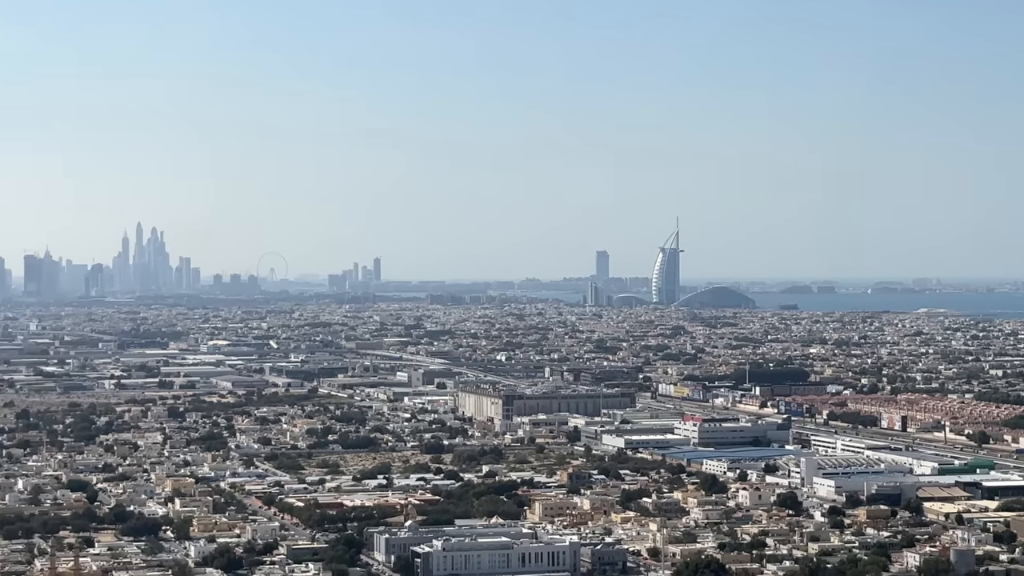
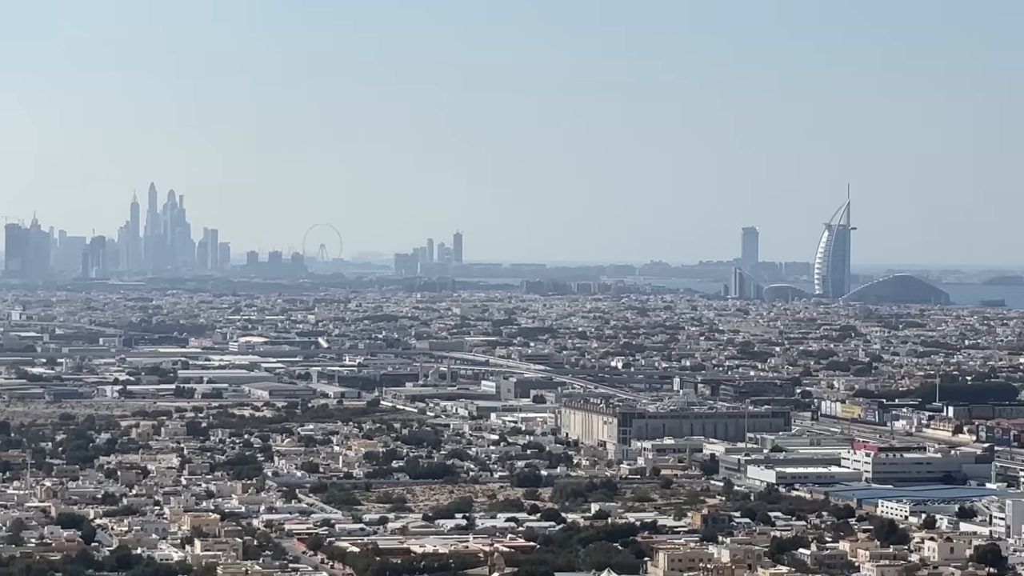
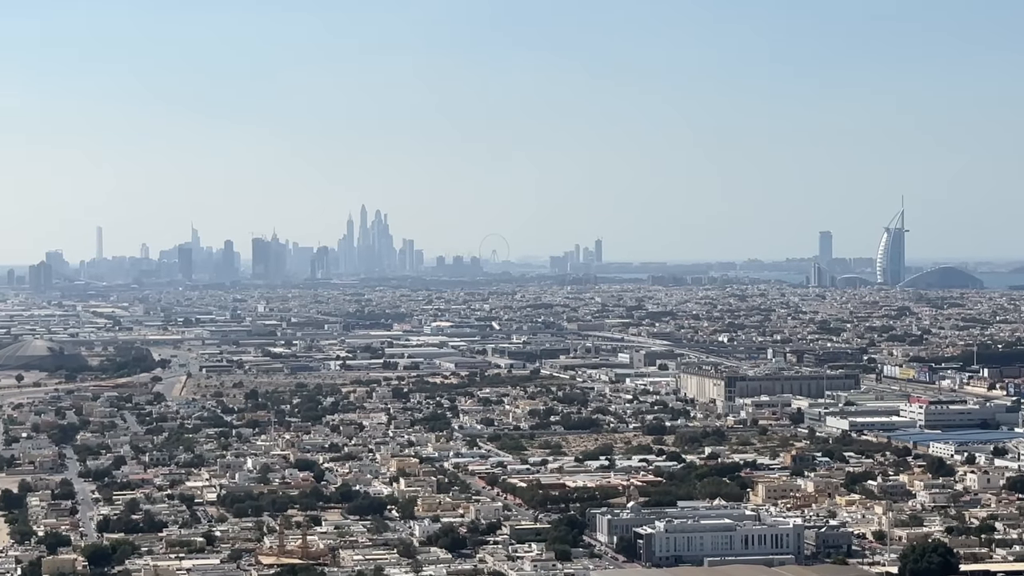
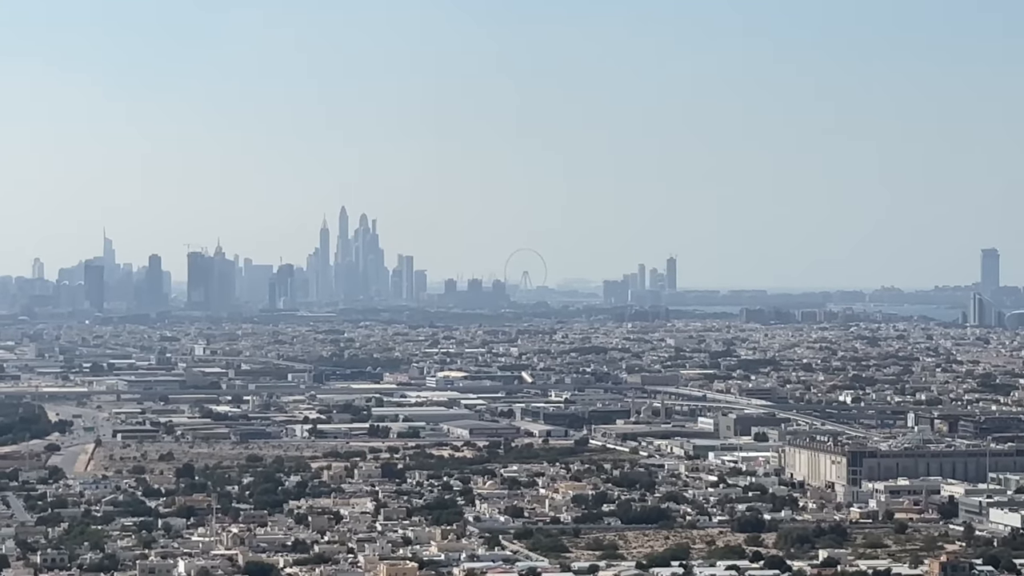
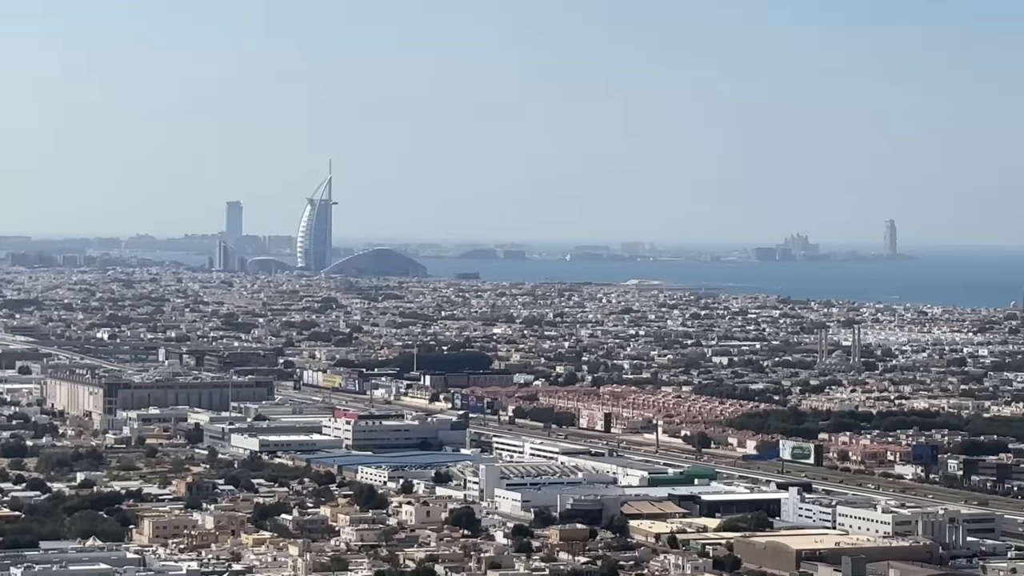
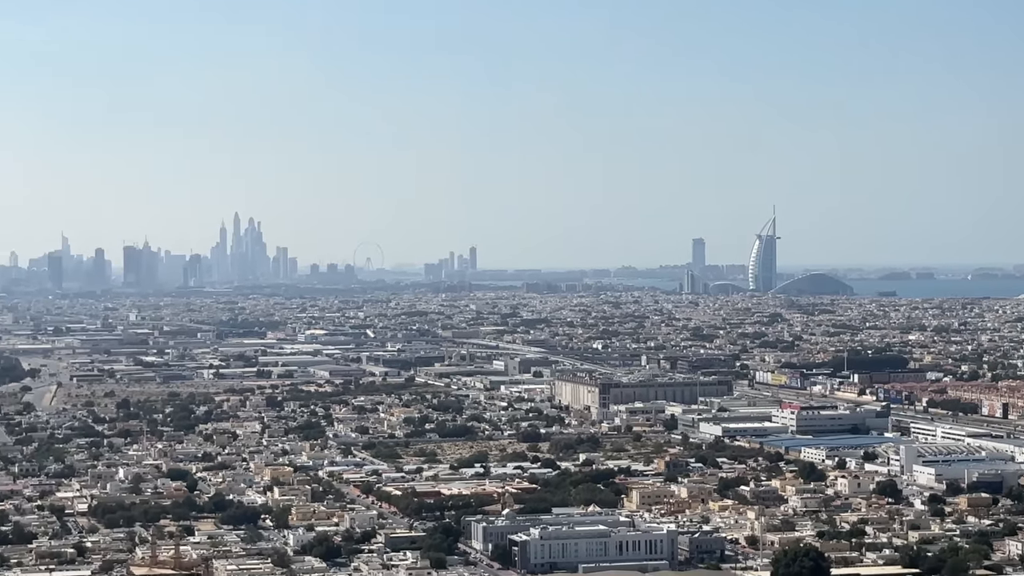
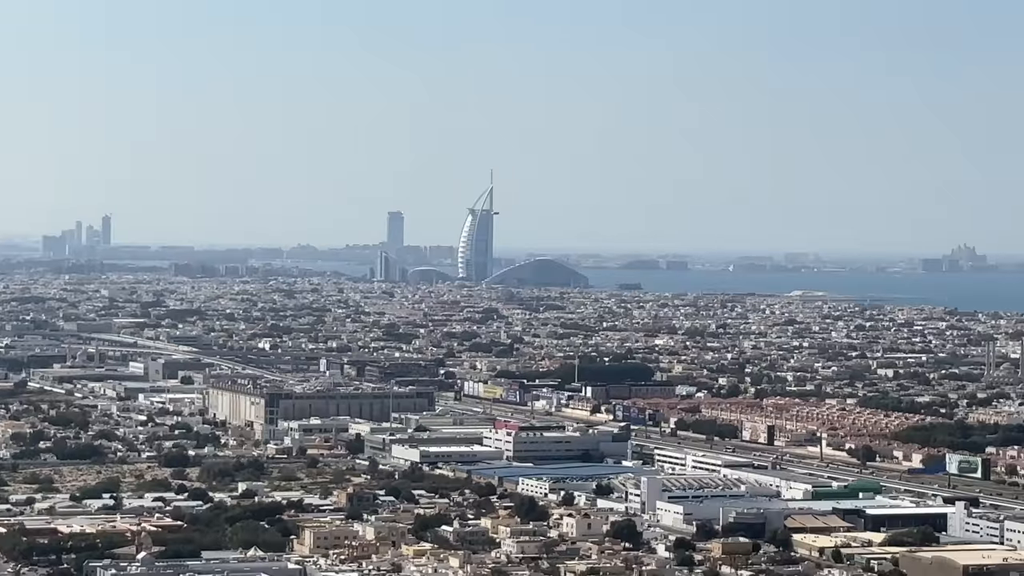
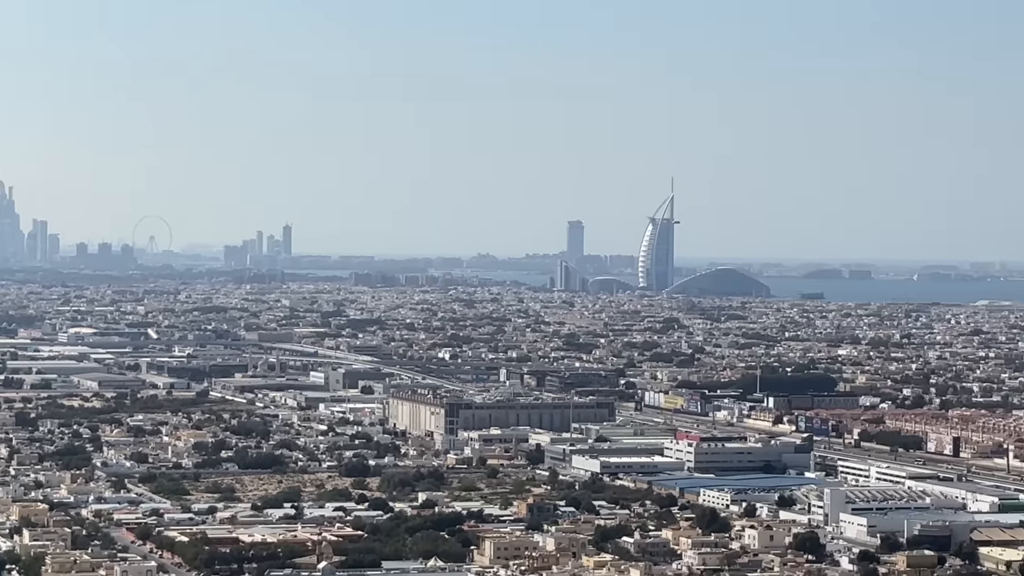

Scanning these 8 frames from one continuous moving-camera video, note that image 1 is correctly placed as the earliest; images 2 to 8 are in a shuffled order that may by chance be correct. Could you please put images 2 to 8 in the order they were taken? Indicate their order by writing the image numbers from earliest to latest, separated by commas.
6, 3, 4, 2, 8, 7, 5
